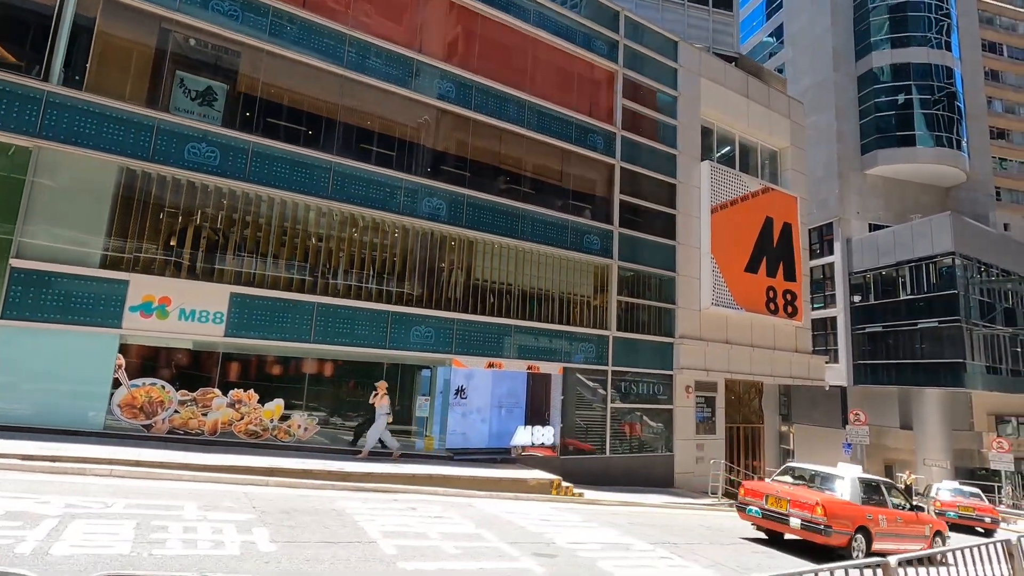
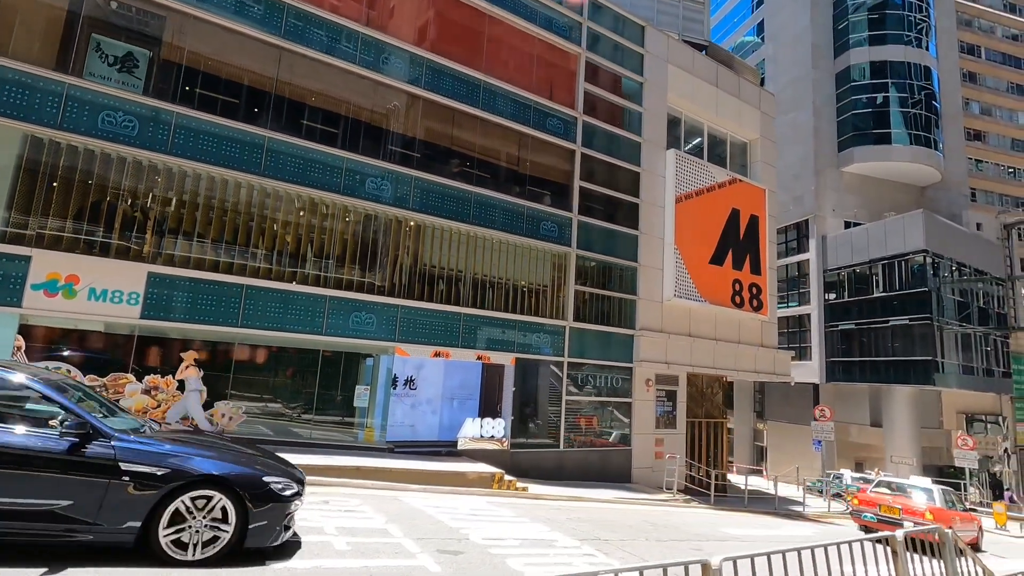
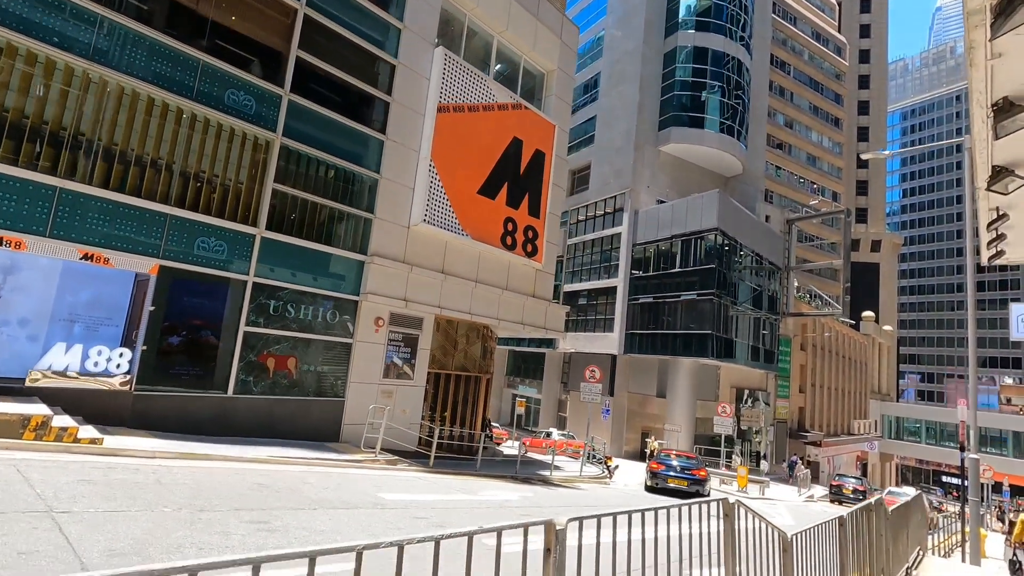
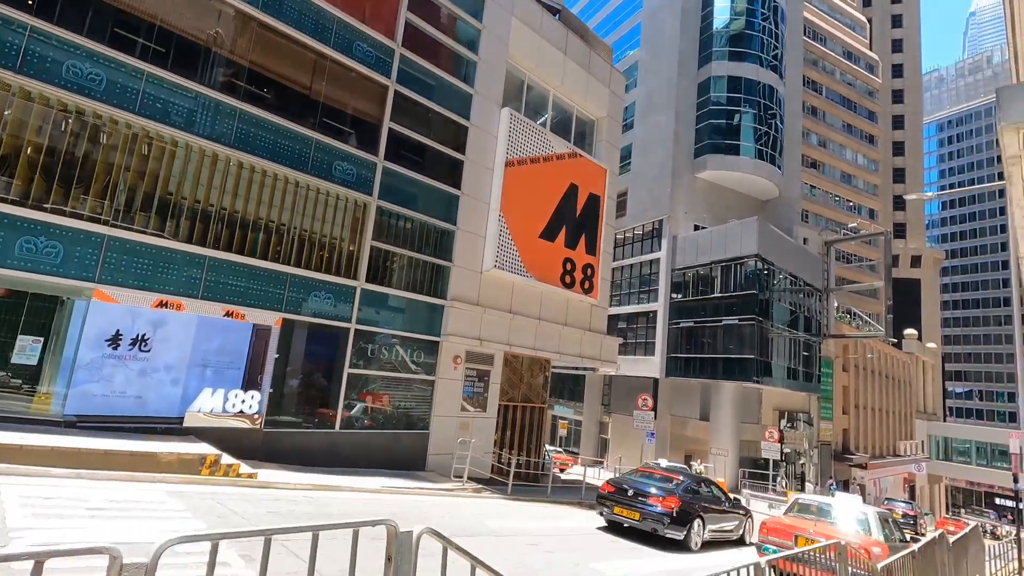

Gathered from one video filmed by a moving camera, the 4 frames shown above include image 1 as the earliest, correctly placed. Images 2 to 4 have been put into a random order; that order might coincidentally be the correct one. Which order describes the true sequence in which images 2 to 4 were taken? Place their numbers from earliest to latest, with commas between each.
2, 4, 3
